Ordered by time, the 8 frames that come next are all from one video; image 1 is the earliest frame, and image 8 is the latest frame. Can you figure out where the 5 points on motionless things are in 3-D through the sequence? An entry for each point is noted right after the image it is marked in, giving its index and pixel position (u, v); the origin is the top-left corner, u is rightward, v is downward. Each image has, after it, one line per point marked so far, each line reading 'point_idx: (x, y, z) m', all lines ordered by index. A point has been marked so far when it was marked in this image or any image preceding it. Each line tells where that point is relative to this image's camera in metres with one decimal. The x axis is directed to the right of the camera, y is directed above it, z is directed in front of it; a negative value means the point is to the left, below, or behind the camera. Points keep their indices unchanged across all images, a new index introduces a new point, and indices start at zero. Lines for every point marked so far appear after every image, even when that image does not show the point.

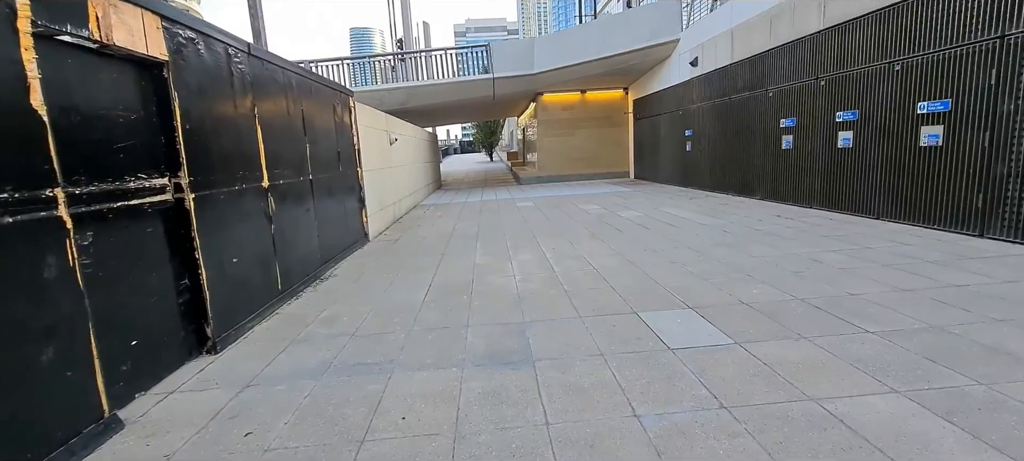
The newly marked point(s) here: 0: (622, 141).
0: (+3.9, +3.1, +17.6) m
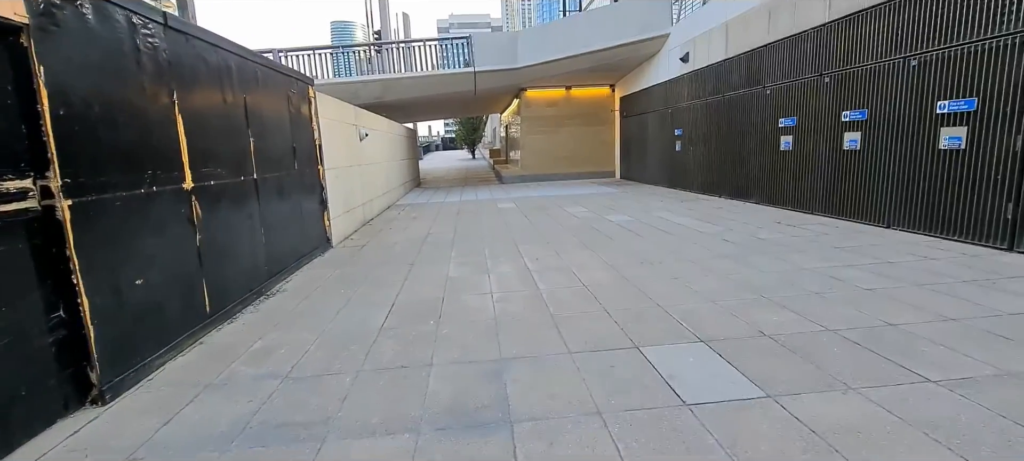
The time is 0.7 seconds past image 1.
0: (+3.3, +3.1, +17.0) m
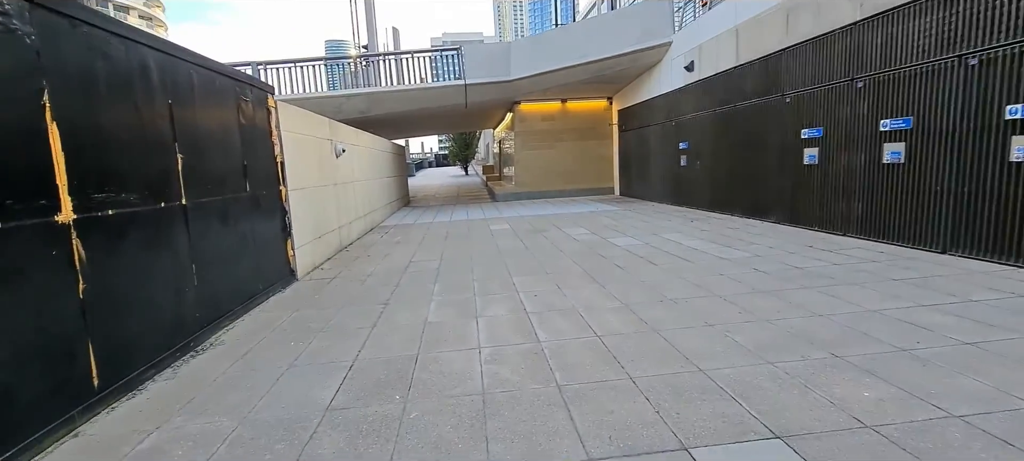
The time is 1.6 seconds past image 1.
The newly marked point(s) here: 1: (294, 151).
0: (+3.1, +2.5, +16.3) m
1: (-2.7, +1.0, +6.1) m
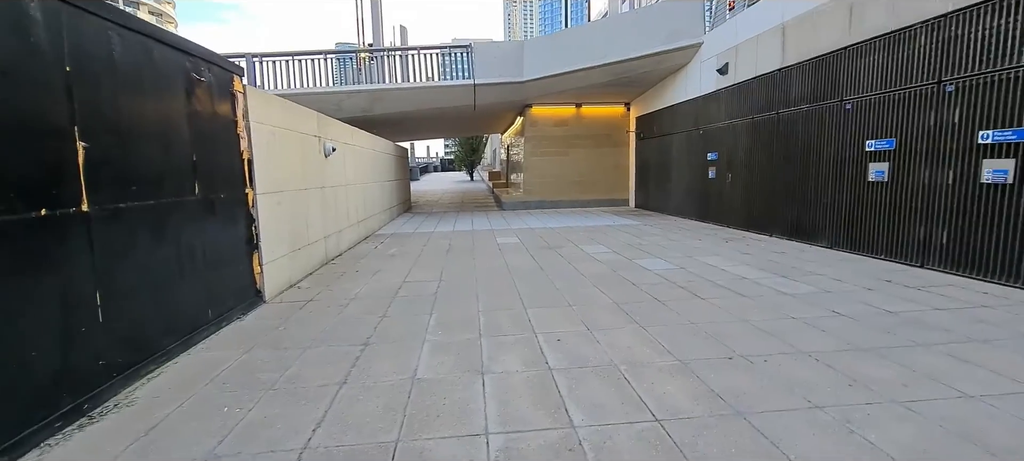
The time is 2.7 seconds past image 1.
0: (+3.4, +2.0, +15.3) m
1: (-2.5, +0.9, +5.1) m
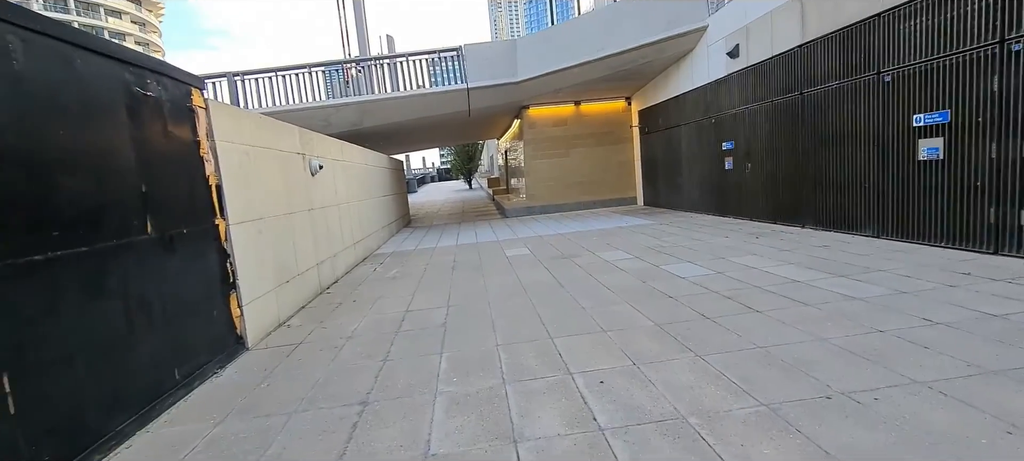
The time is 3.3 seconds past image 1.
0: (+3.4, +2.0, +14.6) m
1: (-2.4, +0.6, +4.4) m
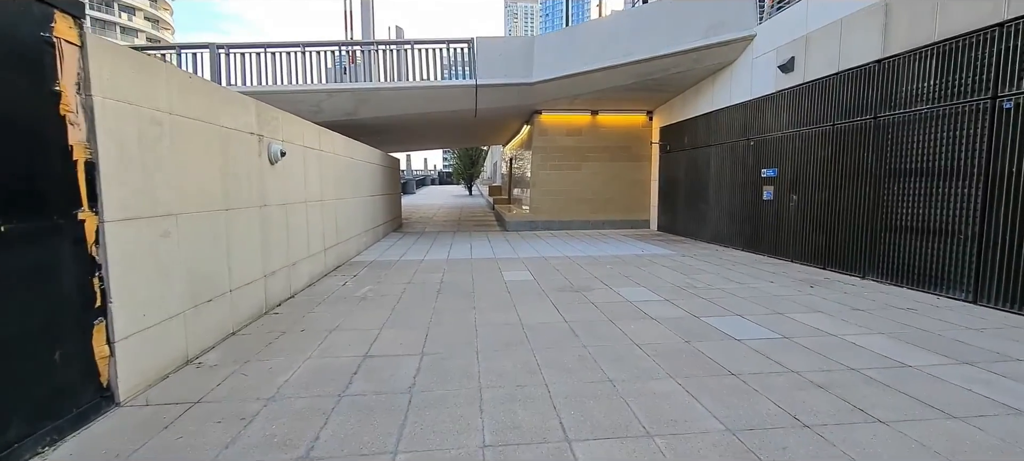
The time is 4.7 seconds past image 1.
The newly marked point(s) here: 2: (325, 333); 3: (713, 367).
0: (+3.5, +1.3, +13.4) m
1: (-2.3, +0.6, +3.1) m
2: (-1.6, -0.9, +4.2) m
3: (+1.4, -0.9, +3.3) m
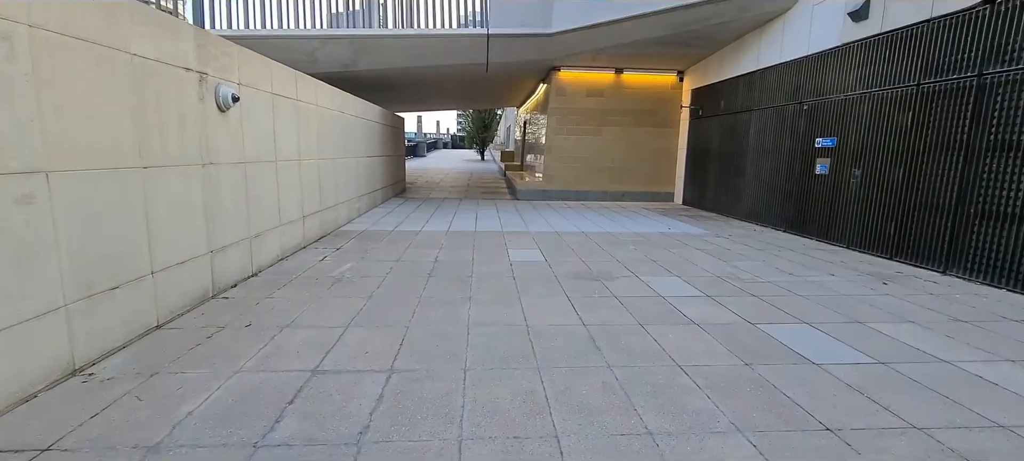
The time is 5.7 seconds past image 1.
0: (+3.8, +2.0, +12.1) m
1: (-2.3, +0.7, +2.1) m
2: (-1.6, -0.7, +3.3) m
3: (+1.3, -0.9, +2.3) m
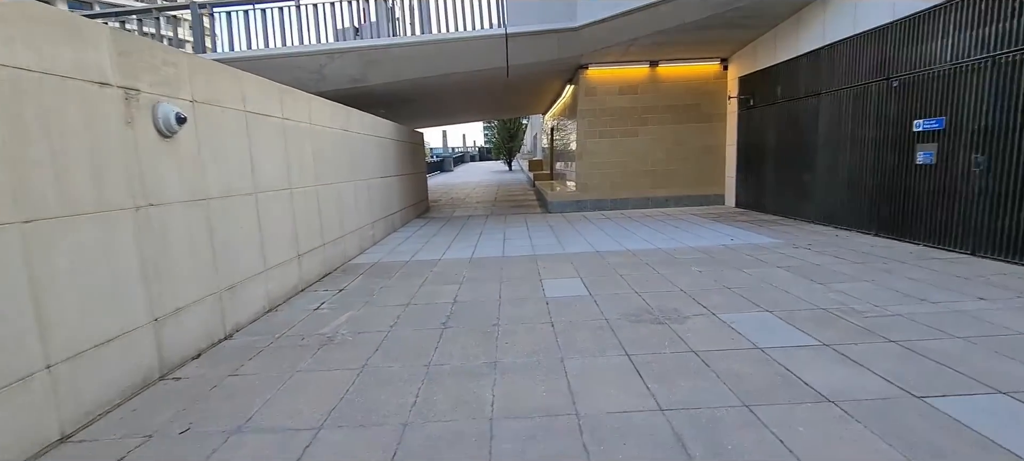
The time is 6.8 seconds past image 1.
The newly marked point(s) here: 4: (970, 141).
0: (+4.4, +1.8, +10.9) m
1: (-2.2, +0.4, +1.2) m
2: (-1.4, -1.0, +2.3) m
3: (+1.5, -1.0, +1.1) m
4: (+4.8, +0.9, +5.2) m
